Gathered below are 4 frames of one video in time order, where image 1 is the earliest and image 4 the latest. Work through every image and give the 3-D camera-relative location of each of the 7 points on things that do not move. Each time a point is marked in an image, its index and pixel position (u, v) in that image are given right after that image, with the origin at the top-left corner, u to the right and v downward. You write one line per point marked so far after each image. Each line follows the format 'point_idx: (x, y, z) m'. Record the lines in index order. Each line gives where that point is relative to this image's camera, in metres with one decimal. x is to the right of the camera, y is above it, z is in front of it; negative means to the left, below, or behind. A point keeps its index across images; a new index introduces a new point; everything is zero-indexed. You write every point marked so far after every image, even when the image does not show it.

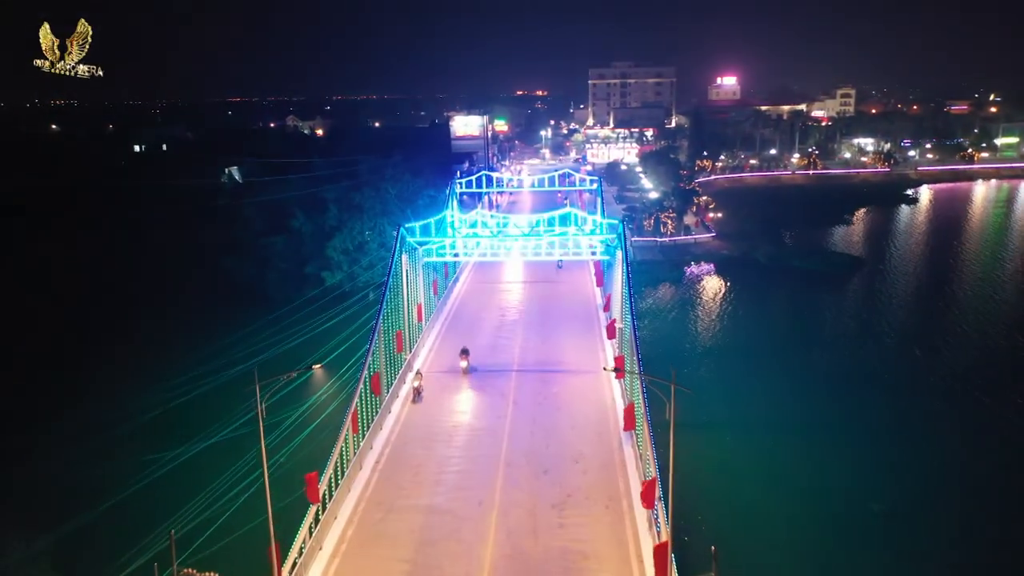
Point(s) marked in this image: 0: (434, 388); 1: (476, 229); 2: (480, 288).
0: (-1.0, -1.3, +9.7) m
1: (-0.7, +1.1, +14.5) m
2: (-0.6, 0.0, +14.0) m
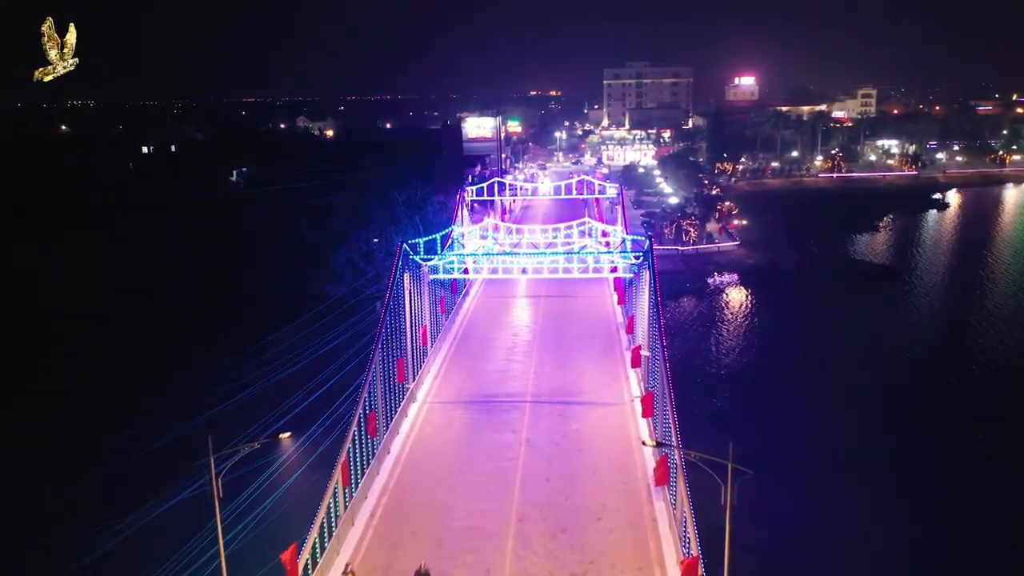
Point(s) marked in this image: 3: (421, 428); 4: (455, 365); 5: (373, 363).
0: (-0.9, -1.6, +8.8) m
1: (-0.4, +0.8, +13.5) m
2: (-0.4, -0.3, +13.0) m
3: (-1.0, -1.6, +8.7) m
4: (-0.8, -1.1, +10.5) m
5: (-1.5, -0.8, +8.2) m
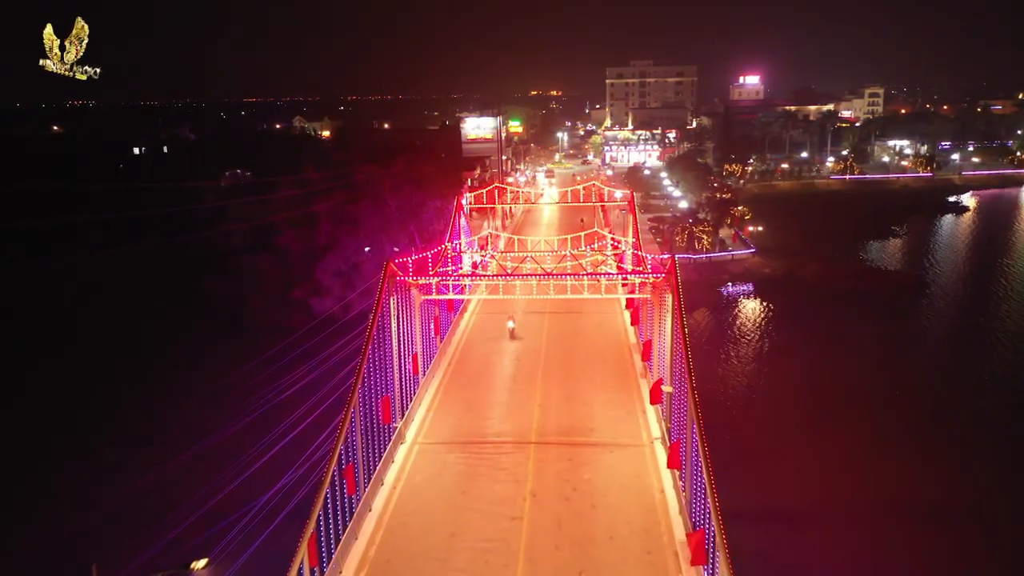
0: (-0.8, -1.9, +7.6) m
1: (-0.4, +0.5, +12.3) m
2: (-0.3, -0.6, +11.8) m
3: (-1.0, -1.9, +7.6) m
4: (-0.8, -1.3, +9.4) m
5: (-1.5, -1.1, +7.0) m
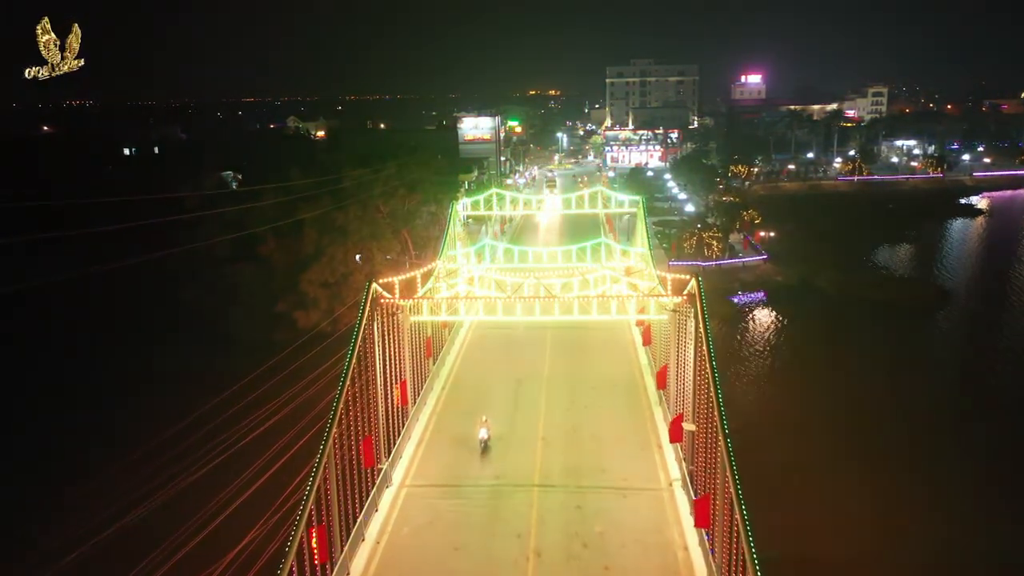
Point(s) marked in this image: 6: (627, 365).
0: (-0.8, -2.1, +6.6) m
1: (-0.4, +0.3, +11.4) m
2: (-0.4, -0.8, +10.9) m
3: (-1.0, -2.1, +6.6) m
4: (-0.8, -1.5, +8.4) m
5: (-1.5, -1.3, +6.1) m
6: (+1.5, -1.0, +10.0) m
